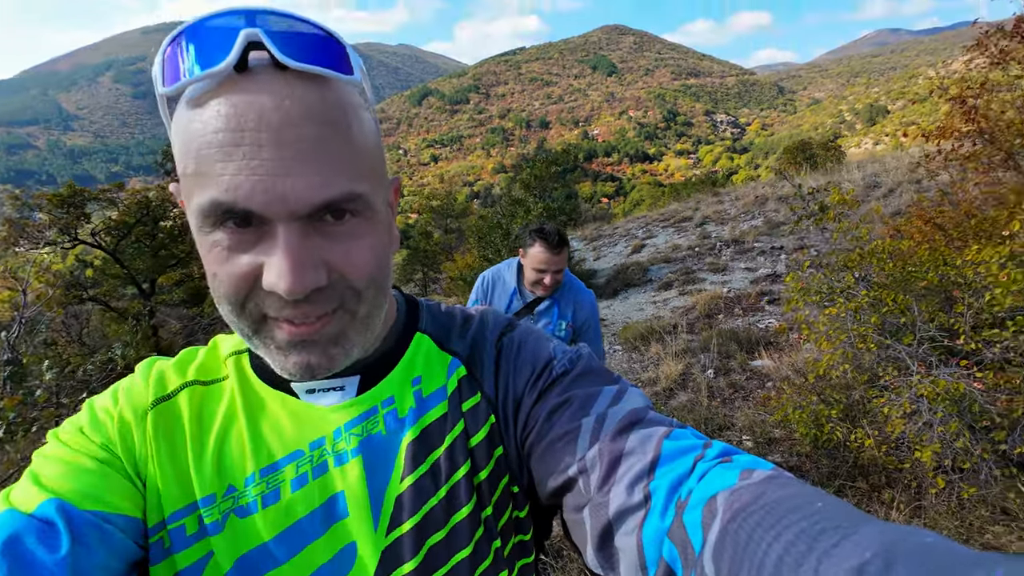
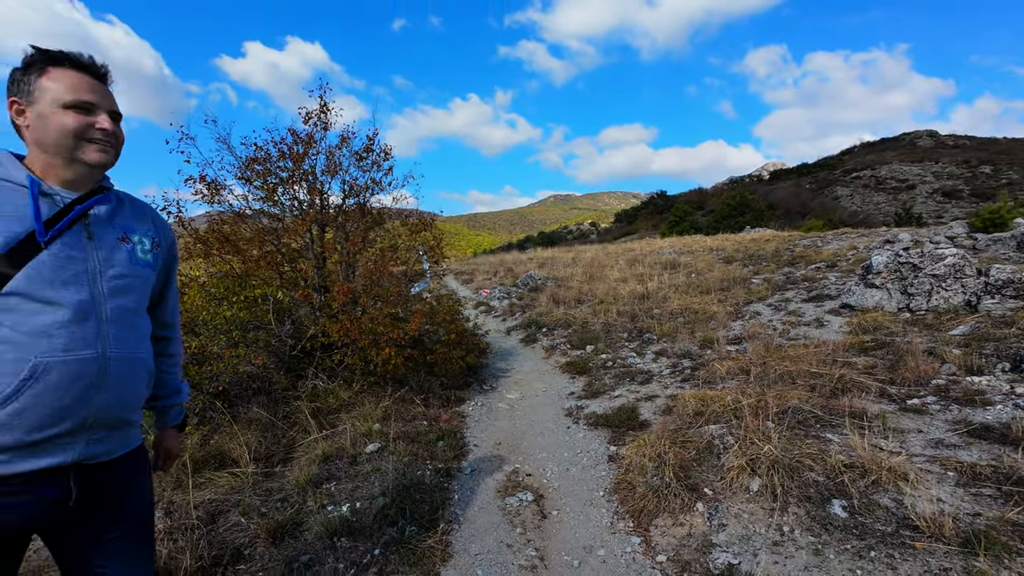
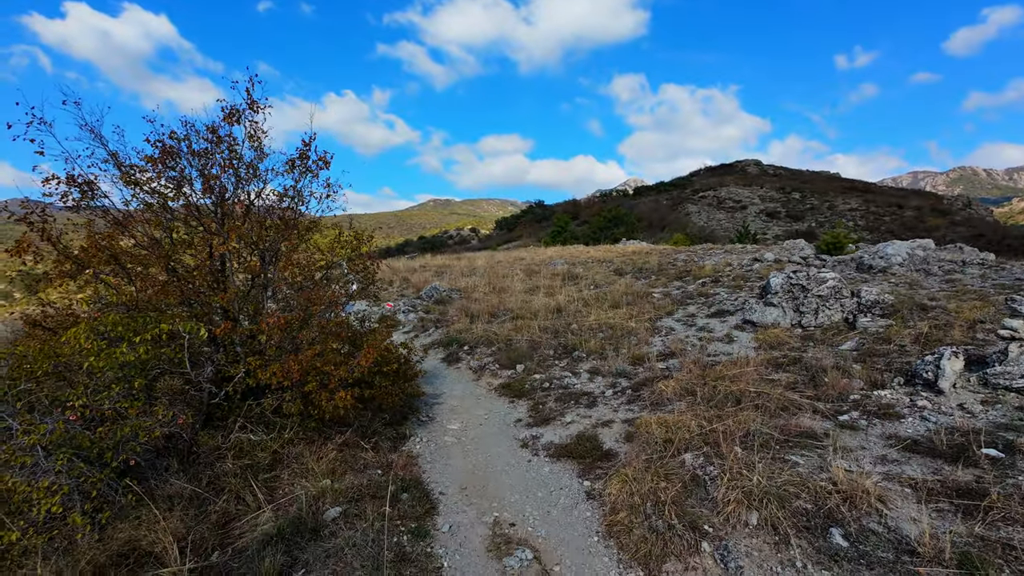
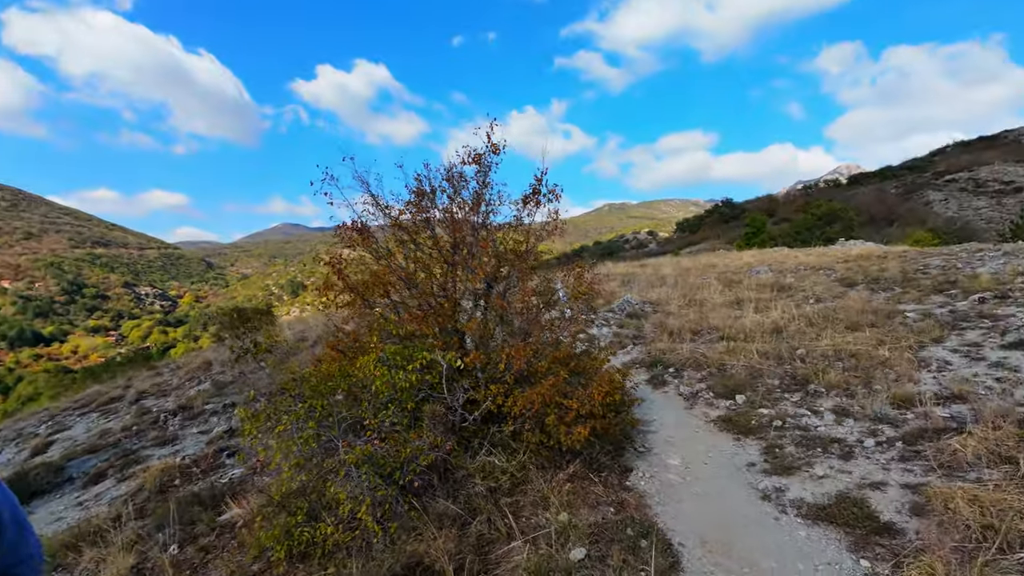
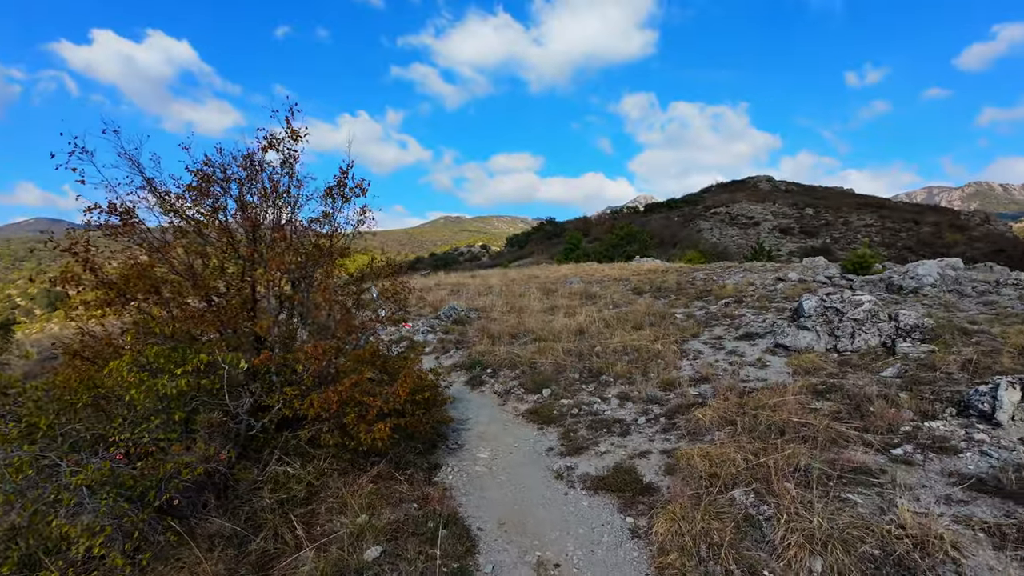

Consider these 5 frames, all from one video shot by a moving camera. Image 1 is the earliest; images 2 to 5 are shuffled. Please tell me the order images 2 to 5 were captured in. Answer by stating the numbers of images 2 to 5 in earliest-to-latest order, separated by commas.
4, 5, 3, 2
